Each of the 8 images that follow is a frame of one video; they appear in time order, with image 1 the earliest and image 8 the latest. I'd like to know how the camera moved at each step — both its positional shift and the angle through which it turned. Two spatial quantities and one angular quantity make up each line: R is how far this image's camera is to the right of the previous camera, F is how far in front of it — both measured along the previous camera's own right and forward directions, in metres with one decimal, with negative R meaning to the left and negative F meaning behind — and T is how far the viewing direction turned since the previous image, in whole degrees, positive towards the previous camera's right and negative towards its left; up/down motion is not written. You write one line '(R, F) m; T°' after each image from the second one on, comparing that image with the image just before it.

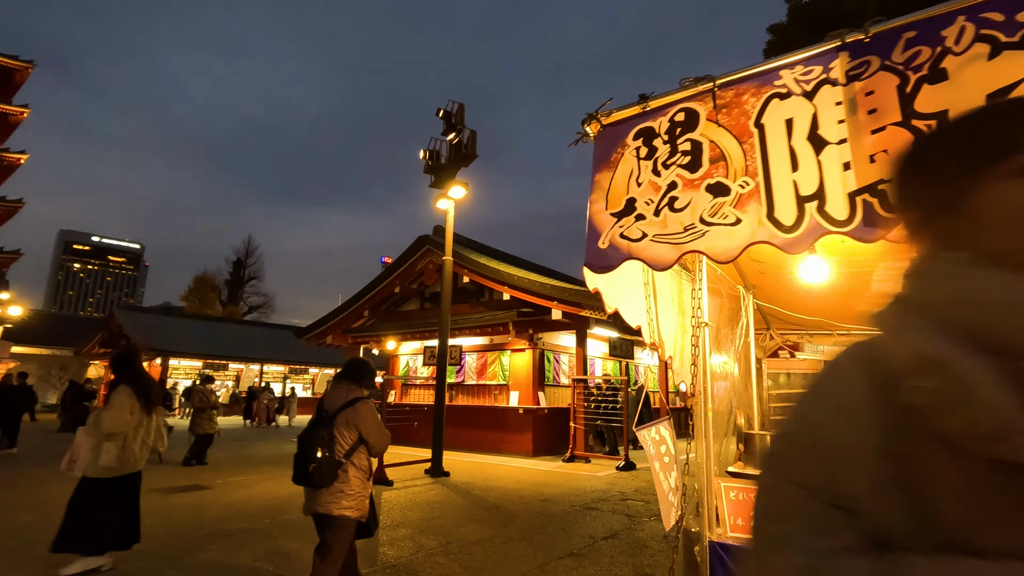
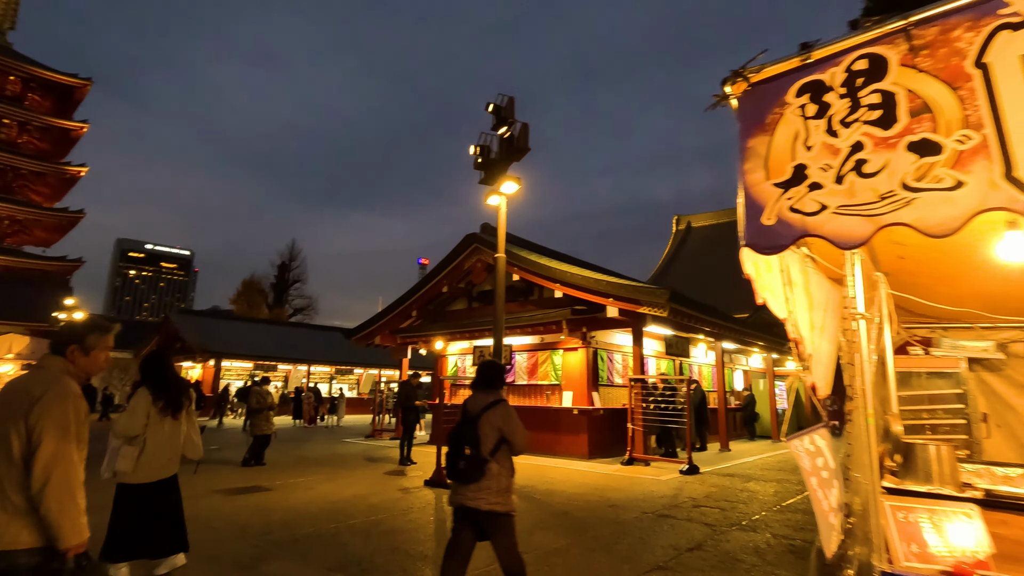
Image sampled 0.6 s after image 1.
(-0.3, +0.2) m; -4°
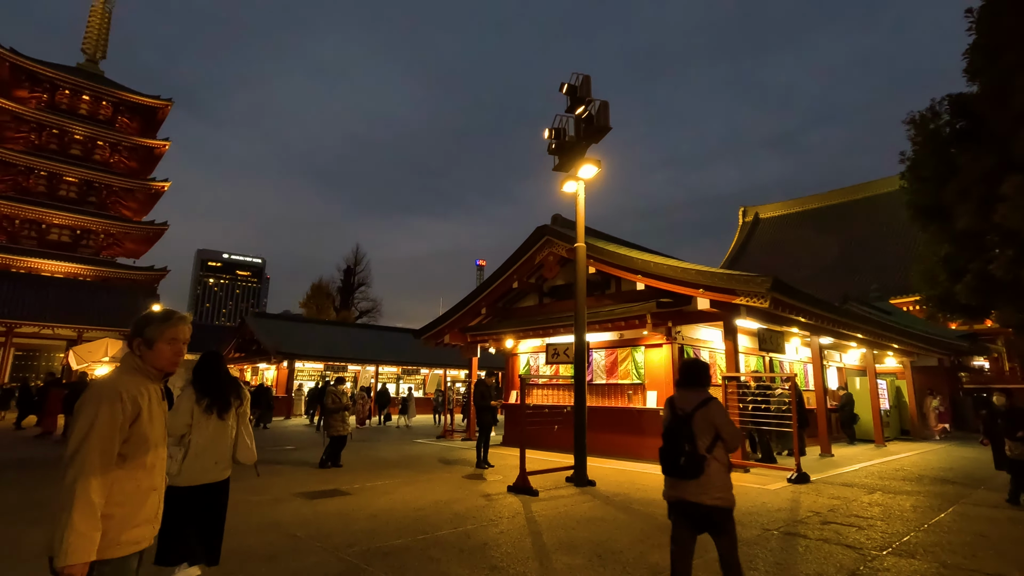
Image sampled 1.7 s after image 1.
(-0.3, +0.5) m; -6°
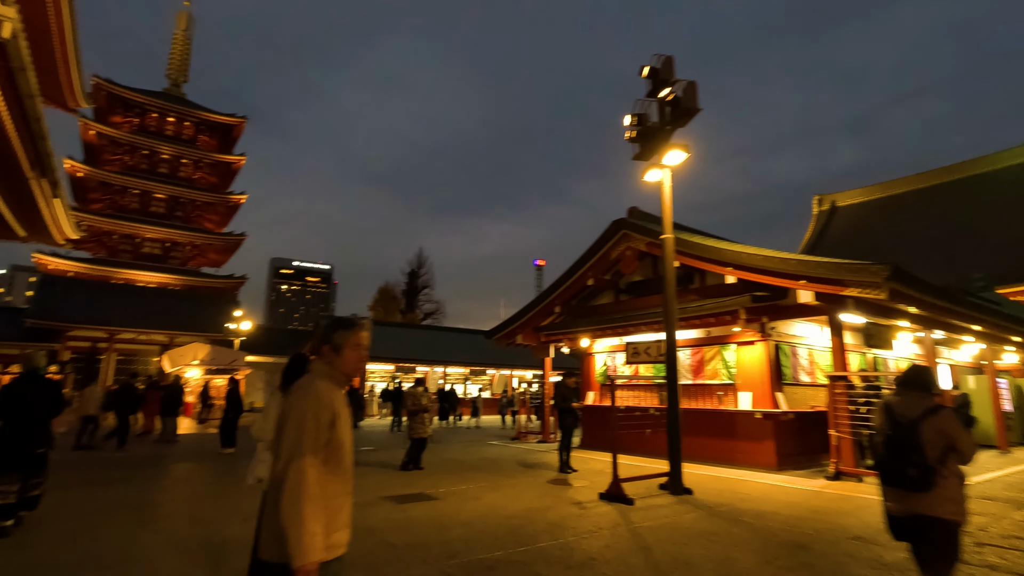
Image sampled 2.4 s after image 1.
(-0.3, +0.3) m; -6°
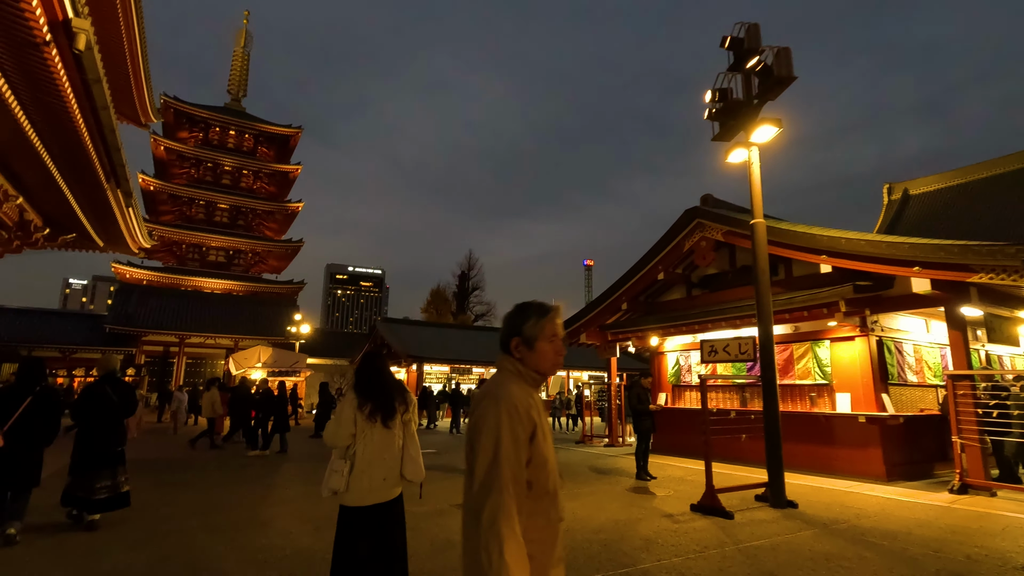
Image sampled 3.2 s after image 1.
(-0.3, +0.4) m; -5°
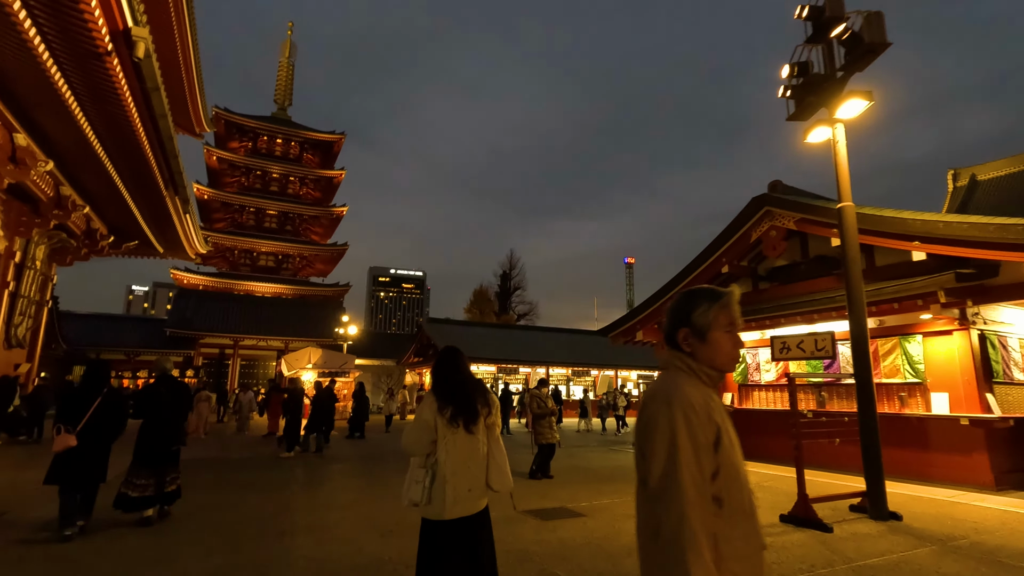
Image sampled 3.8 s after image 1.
(-0.3, +0.3) m; -4°
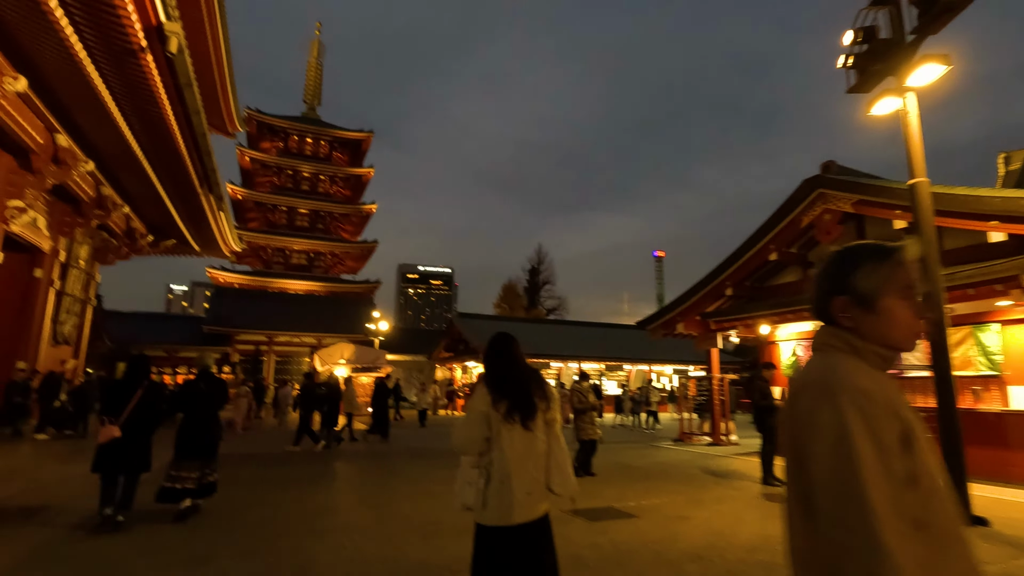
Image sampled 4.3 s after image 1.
(-0.1, +0.3) m; -3°
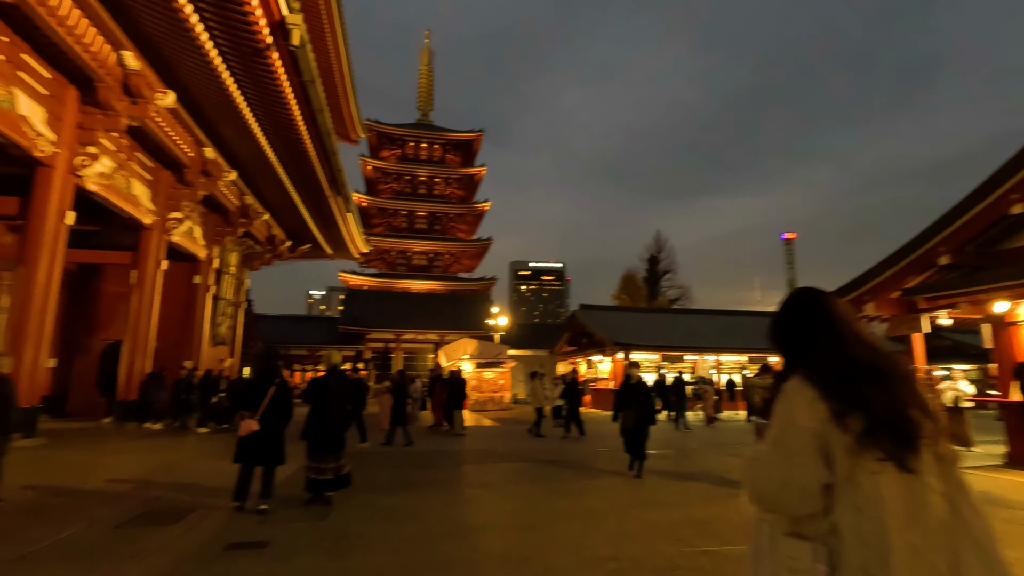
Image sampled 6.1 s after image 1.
(-0.5, +1.0) m; -12°
